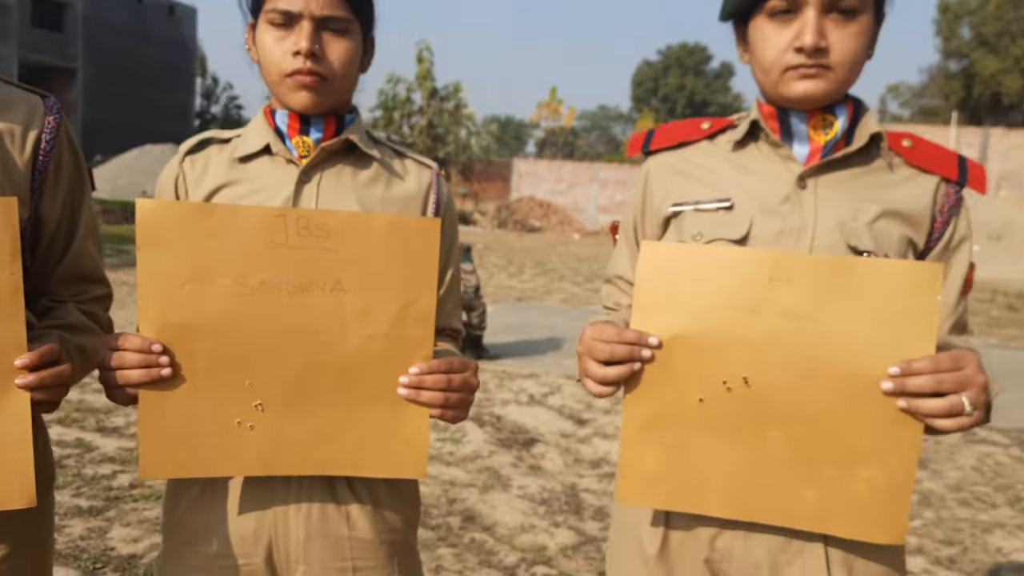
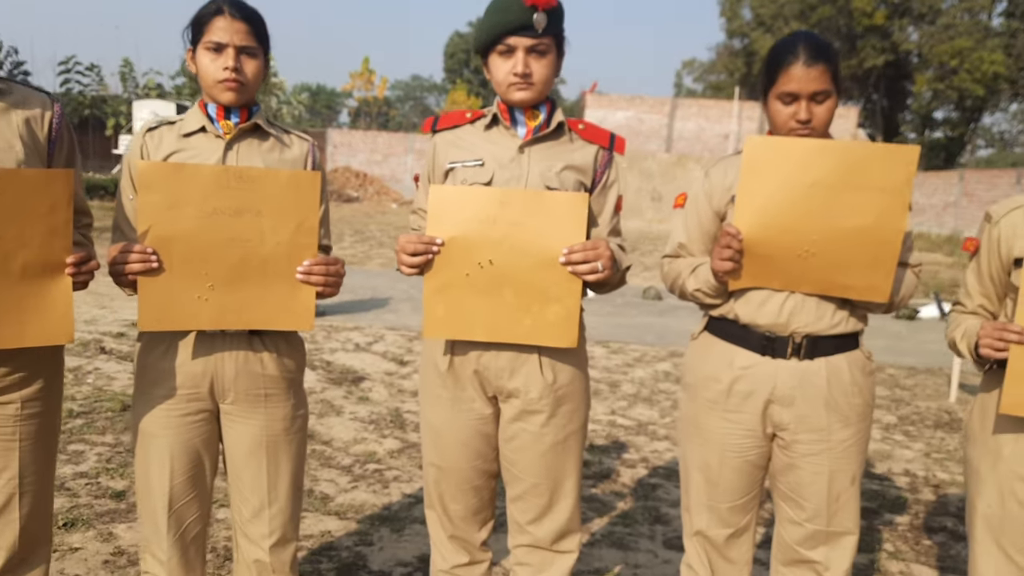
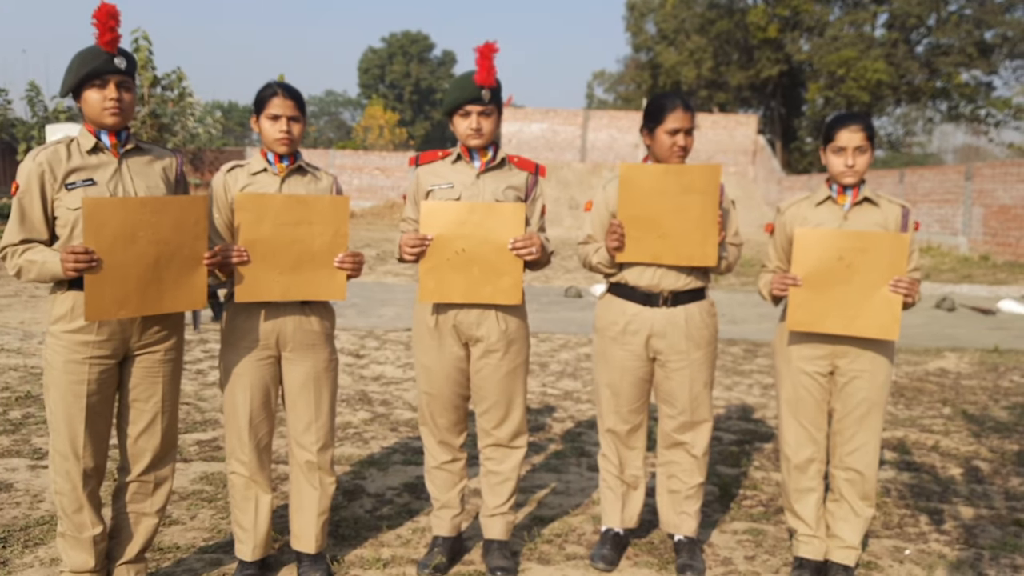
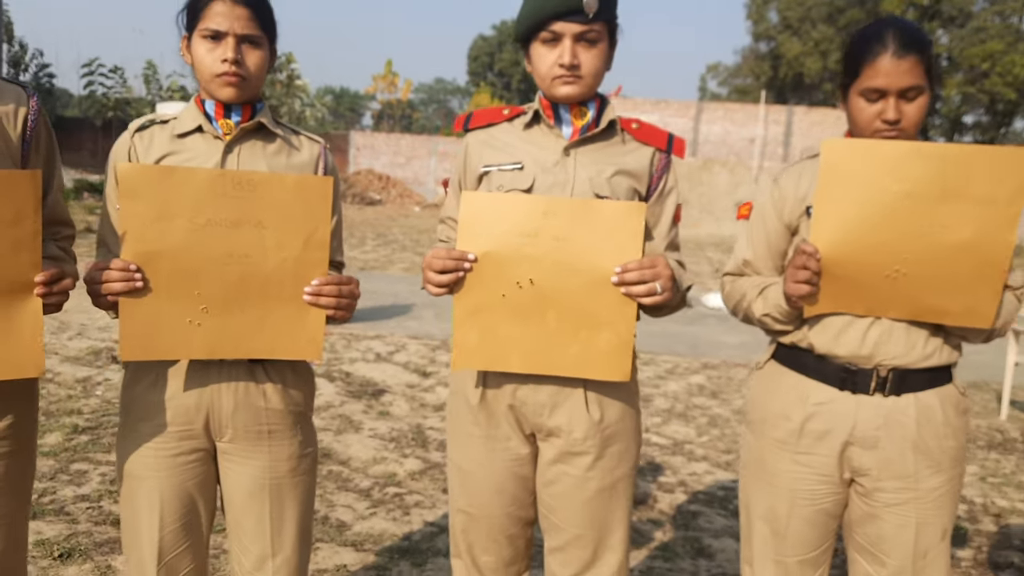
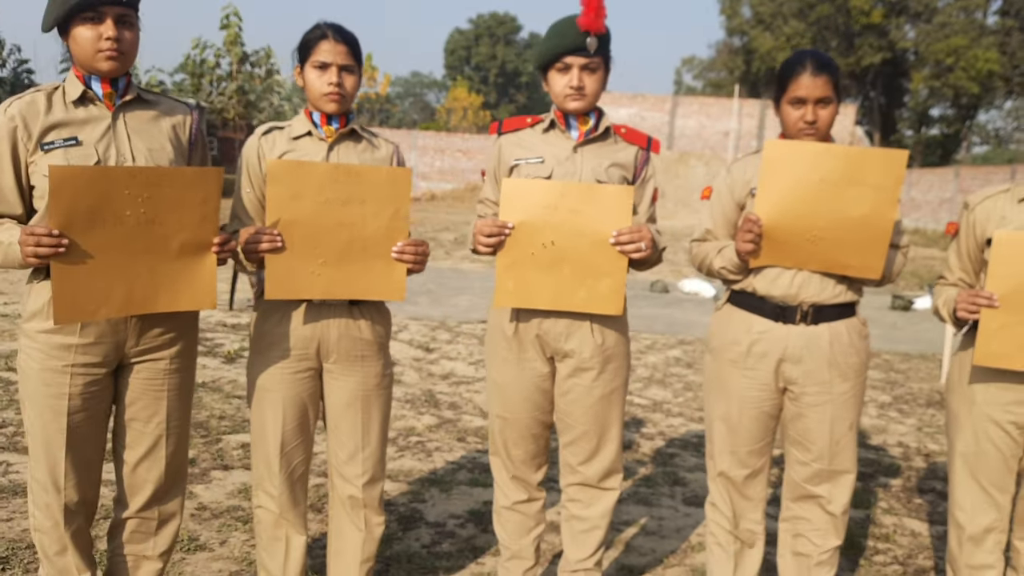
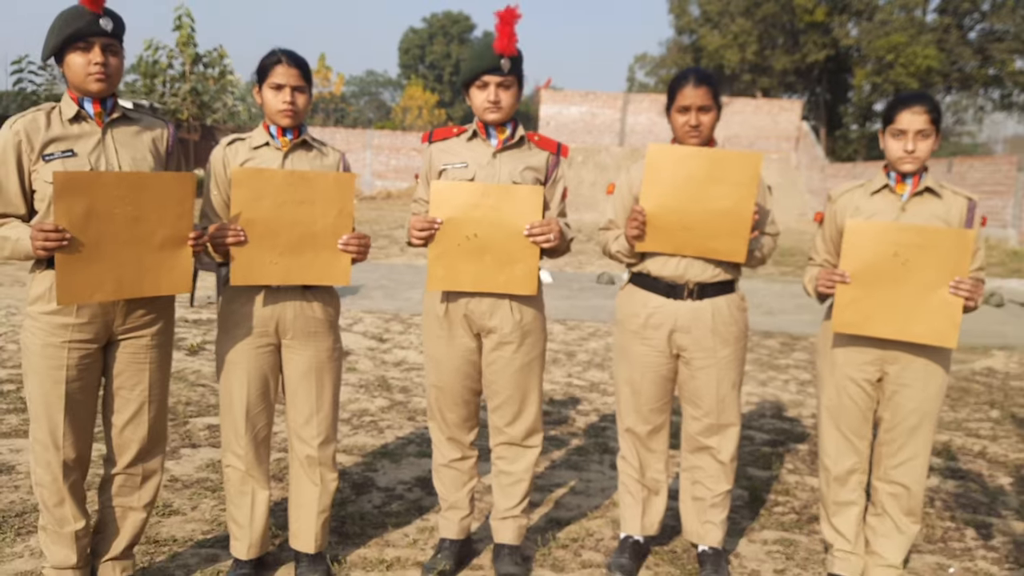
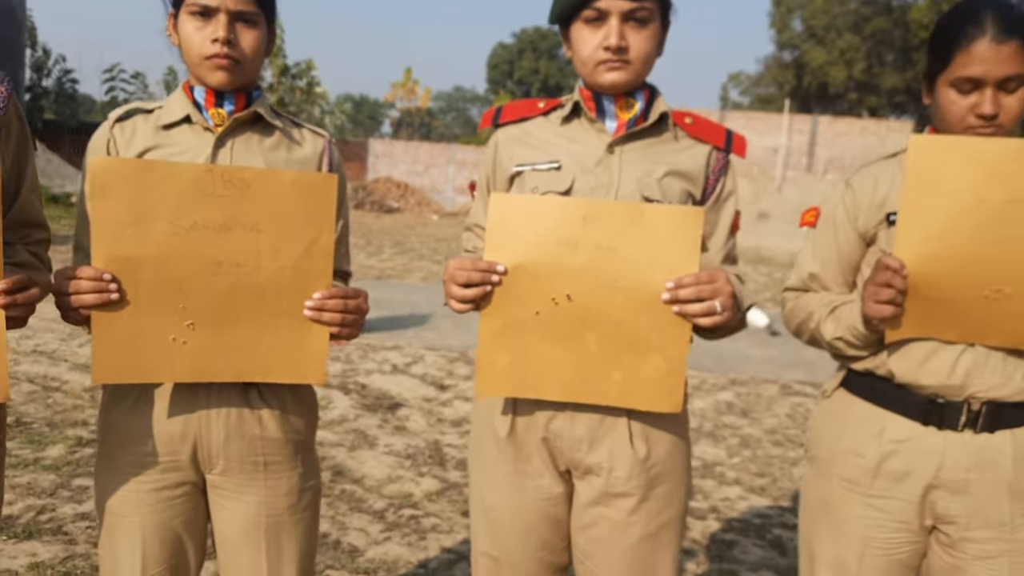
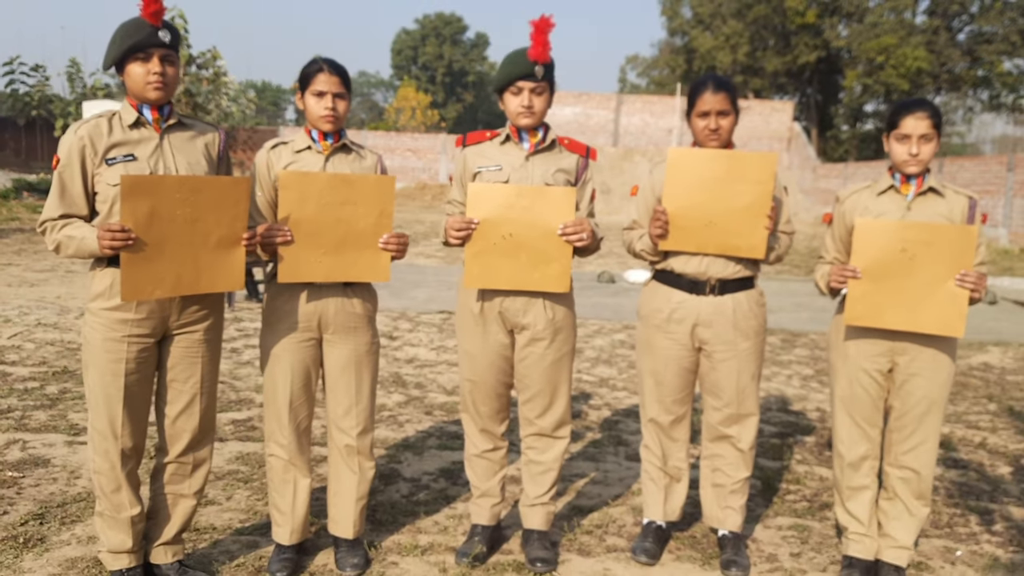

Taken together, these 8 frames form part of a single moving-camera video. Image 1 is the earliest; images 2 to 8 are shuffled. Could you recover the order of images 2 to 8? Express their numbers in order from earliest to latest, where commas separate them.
7, 4, 2, 5, 6, 8, 3
